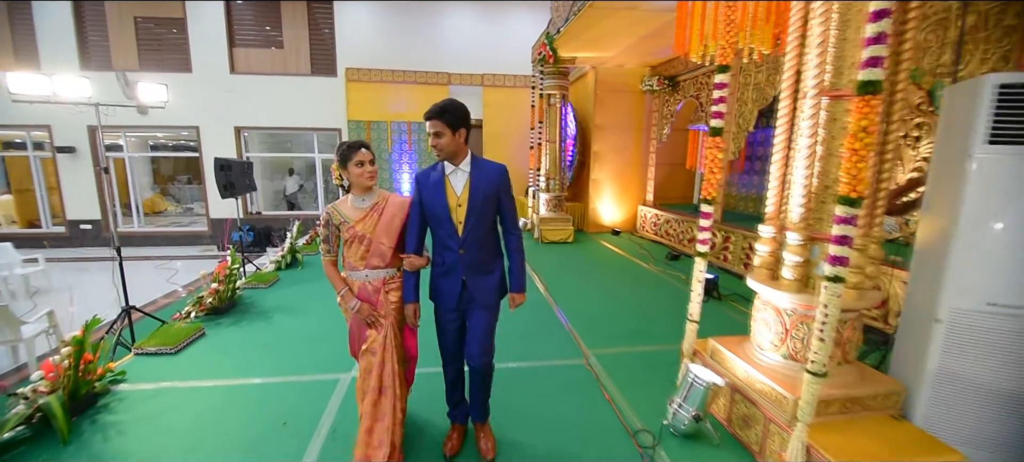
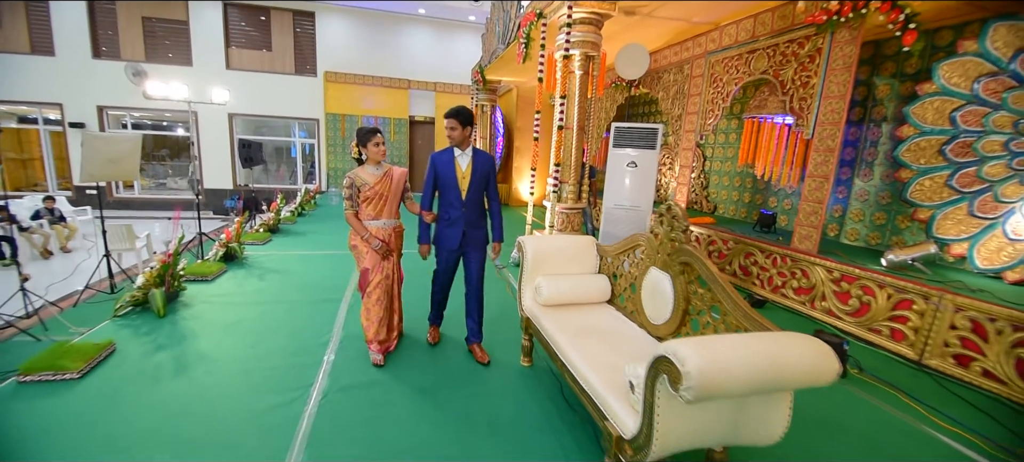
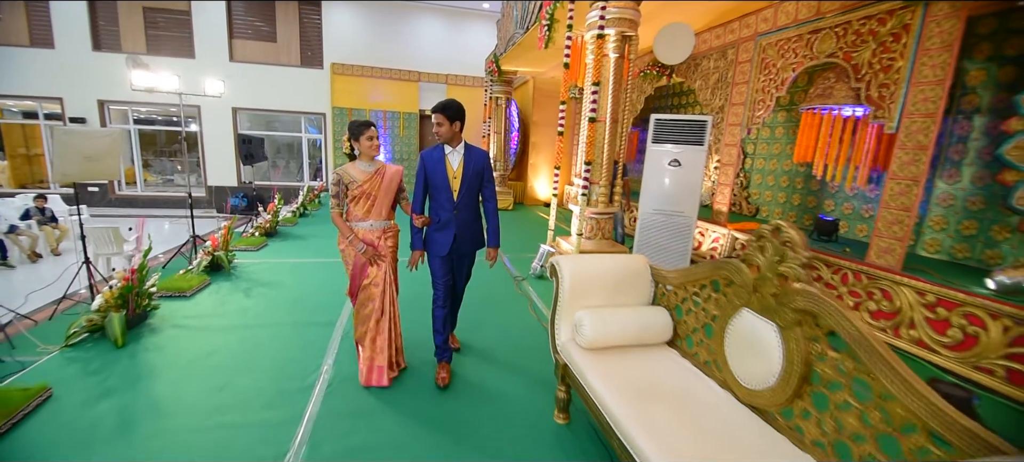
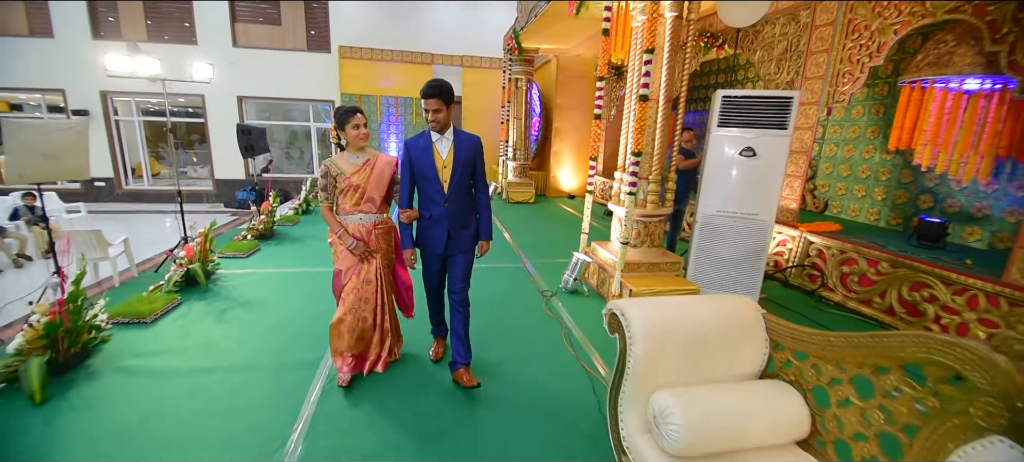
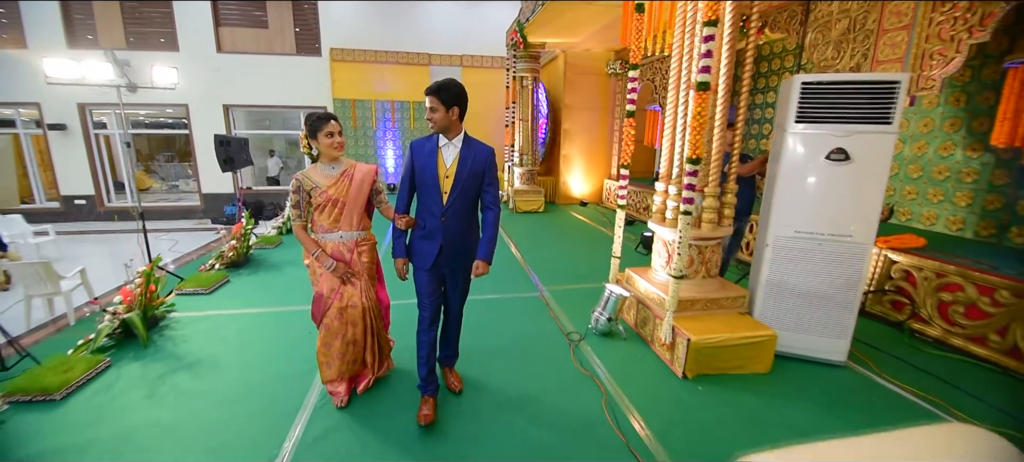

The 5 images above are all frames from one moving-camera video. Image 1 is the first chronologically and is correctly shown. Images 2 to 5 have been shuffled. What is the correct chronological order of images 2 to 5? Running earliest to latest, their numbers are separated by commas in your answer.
5, 4, 3, 2
